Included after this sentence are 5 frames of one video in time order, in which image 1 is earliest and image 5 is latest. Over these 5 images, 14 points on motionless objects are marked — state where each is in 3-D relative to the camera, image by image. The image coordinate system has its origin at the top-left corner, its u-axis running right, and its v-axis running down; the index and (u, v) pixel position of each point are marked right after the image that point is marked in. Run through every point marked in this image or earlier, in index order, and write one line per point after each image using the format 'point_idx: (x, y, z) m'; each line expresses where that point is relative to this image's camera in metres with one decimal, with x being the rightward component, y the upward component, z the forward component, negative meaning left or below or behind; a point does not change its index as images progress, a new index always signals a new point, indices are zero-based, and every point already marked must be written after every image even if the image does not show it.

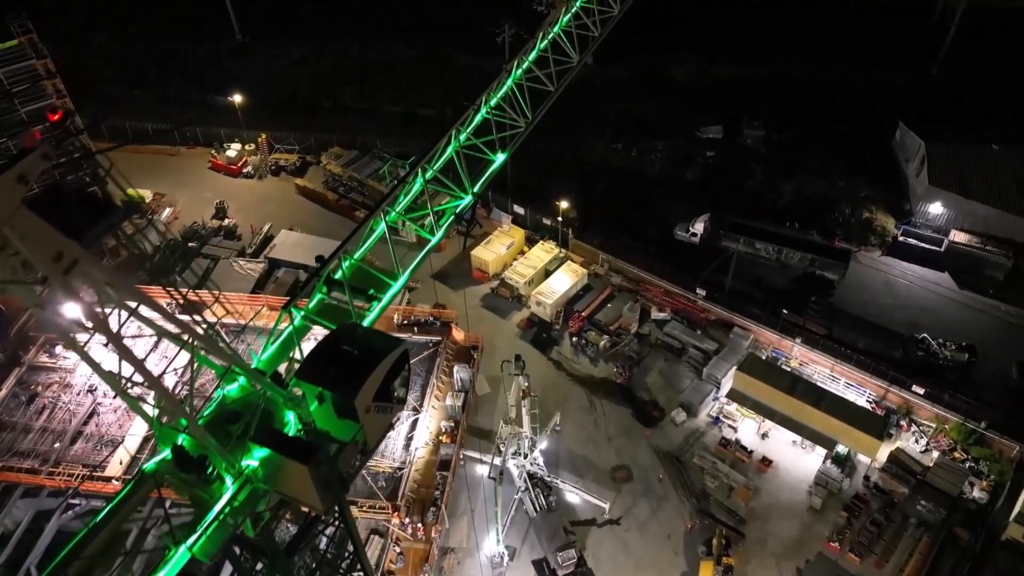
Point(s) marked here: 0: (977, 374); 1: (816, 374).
0: (+12.3, -2.3, +19.8) m
1: (+7.9, -2.2, +19.6) m
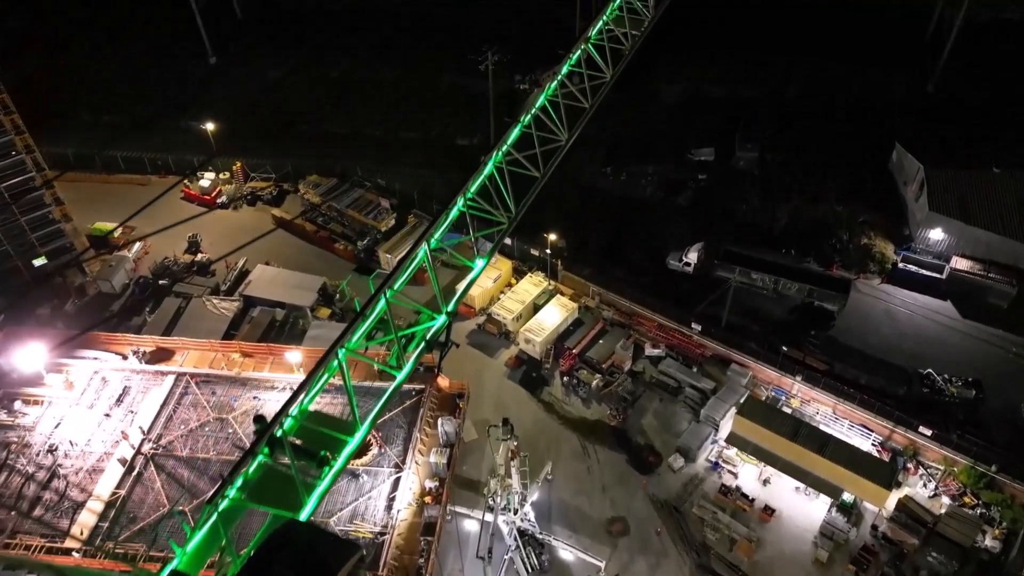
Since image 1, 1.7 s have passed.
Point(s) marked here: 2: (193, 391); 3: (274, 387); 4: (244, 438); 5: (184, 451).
0: (+12.0, -3.2, +19.0) m
1: (+7.6, -3.1, +18.7) m
2: (-7.6, -2.5, +17.9) m
3: (-5.7, -2.4, +18.0) m
4: (-6.0, -3.4, +16.8) m
5: (-7.2, -3.6, +16.6) m
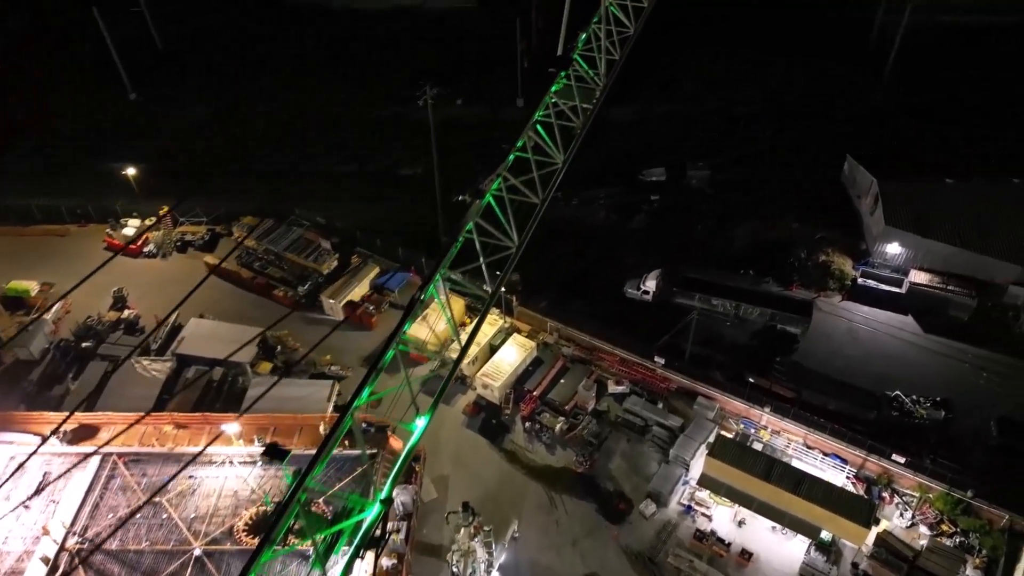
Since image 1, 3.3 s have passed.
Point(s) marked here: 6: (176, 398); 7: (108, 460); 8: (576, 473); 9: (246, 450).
0: (+11.0, -3.6, +18.6) m
1: (+6.7, -3.8, +18.1) m
2: (-8.5, -4.0, +16.3) m
3: (-6.6, -3.8, +16.5) m
4: (-6.8, -4.8, +15.3) m
5: (-8.0, -5.1, +15.1) m
6: (-8.7, -2.7, +19.5) m
7: (-8.9, -3.8, +16.5) m
8: (+1.6, -4.5, +18.4) m
9: (-6.0, -3.6, +16.7) m
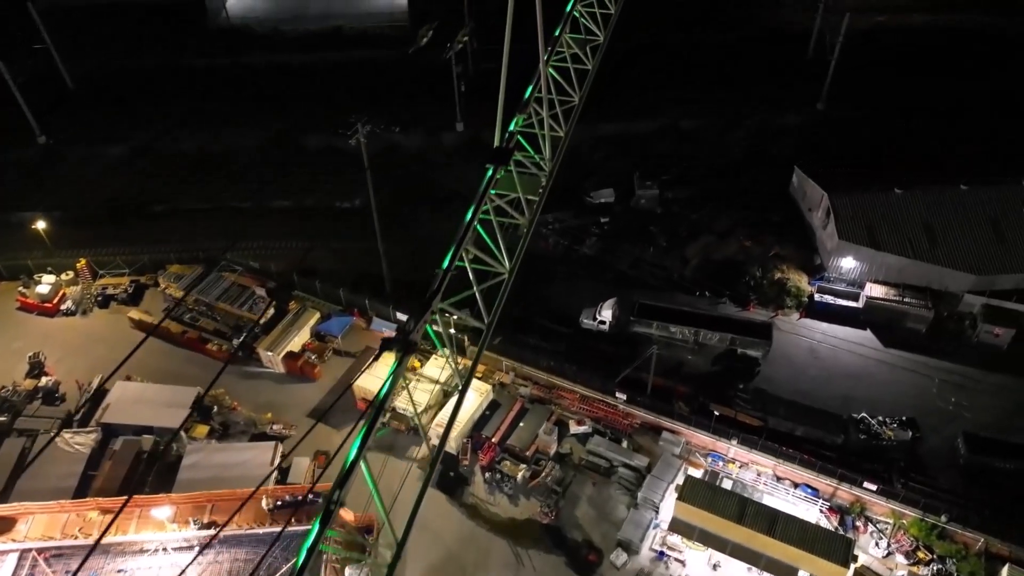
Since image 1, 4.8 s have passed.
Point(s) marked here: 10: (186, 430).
0: (+10.0, -4.0, +18.3) m
1: (+5.7, -4.5, +17.5) m
2: (-9.2, -5.5, +14.7) m
3: (-7.4, -5.2, +15.0) m
4: (-7.4, -6.2, +13.8) m
5: (-8.6, -6.6, +13.5) m
6: (-9.7, -4.3, +17.8) m
7: (-9.6, -5.3, +14.8) m
8: (+0.7, -5.5, +17.4) m
9: (-6.8, -5.0, +15.3) m
10: (-8.1, -3.5, +18.8) m
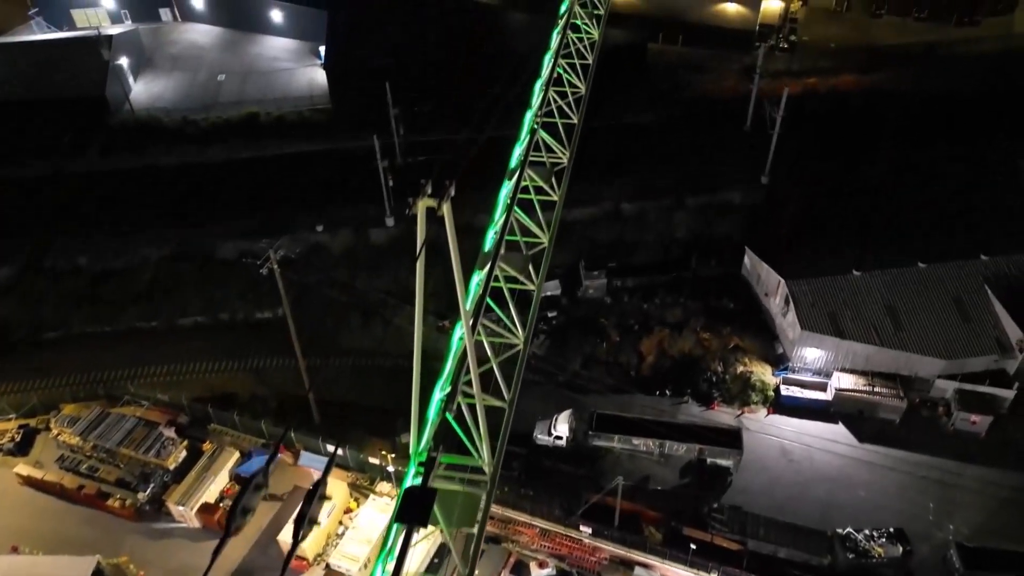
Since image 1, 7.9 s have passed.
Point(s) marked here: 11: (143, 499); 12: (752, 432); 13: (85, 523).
0: (+9.0, -6.2, +16.8) m
1: (+4.8, -6.9, +15.6) m
2: (-9.8, -8.8, +11.7) m
3: (-8.0, -8.4, +12.2) m
4: (-7.8, -9.3, +10.9) m
5: (-9.0, -9.7, +10.5) m
6: (-10.6, -7.8, +14.8) m
7: (-10.2, -8.6, +11.8) m
8: (-0.1, -8.2, +15.1) m
9: (-7.4, -8.1, +12.5) m
10: (-9.1, -6.9, +15.9) m
11: (-8.8, -5.0, +17.9) m
12: (+6.3, -3.8, +19.7) m
13: (-10.2, -5.6, +18.0) m
